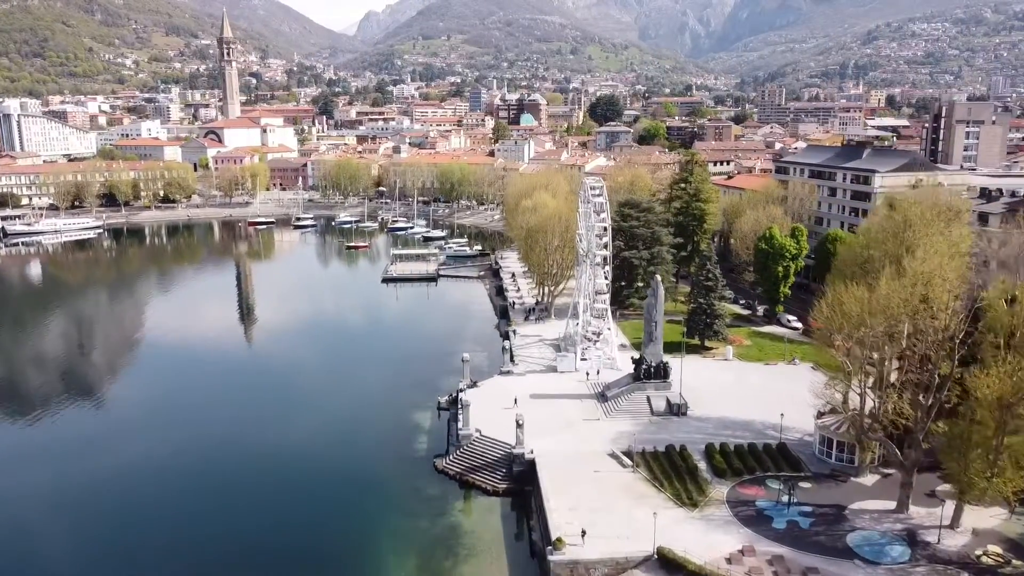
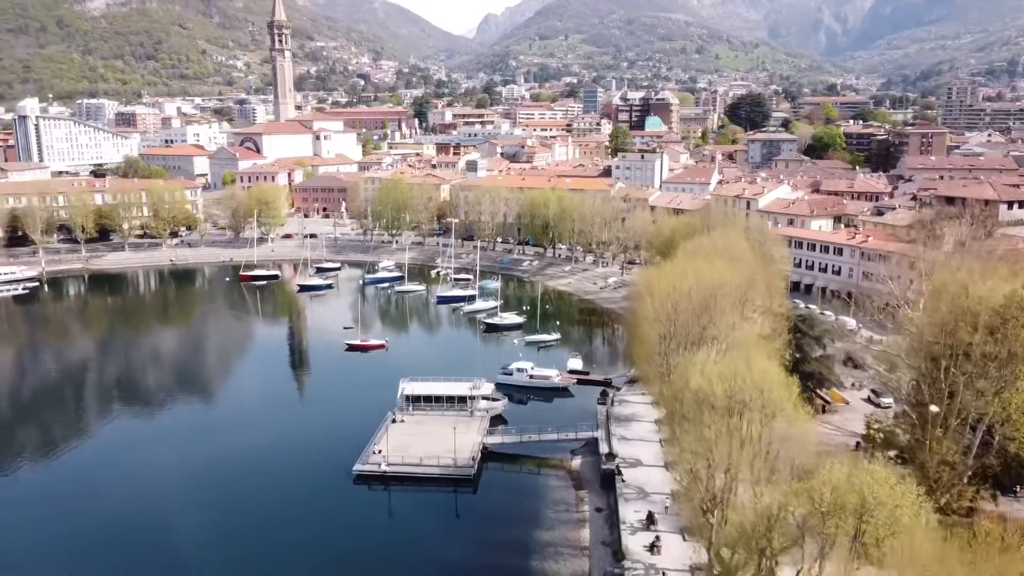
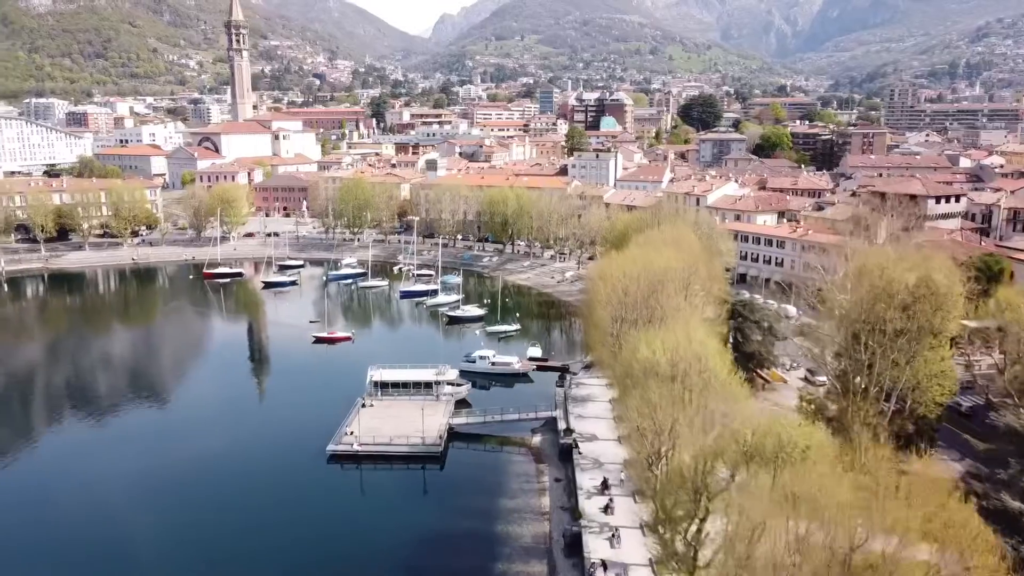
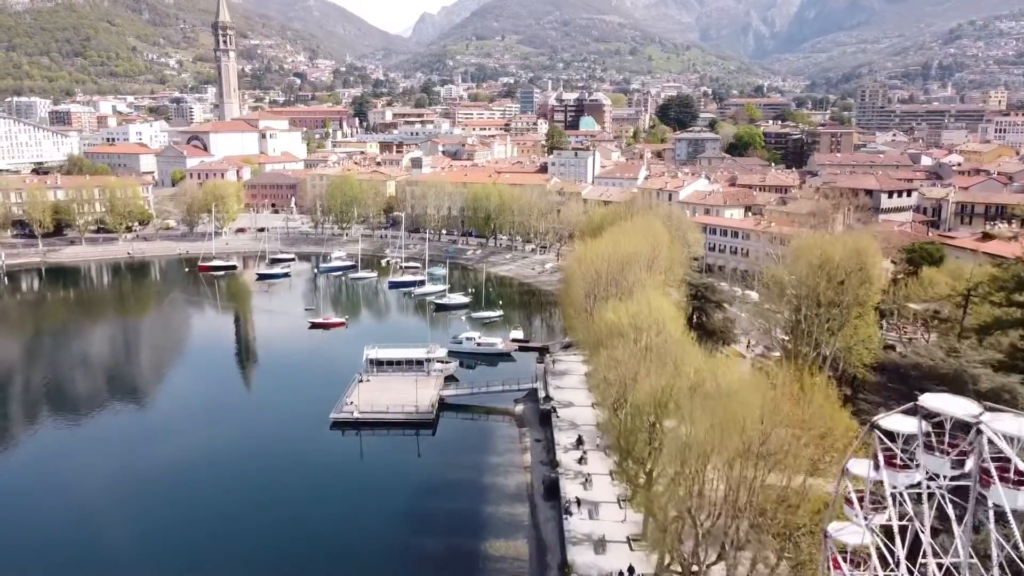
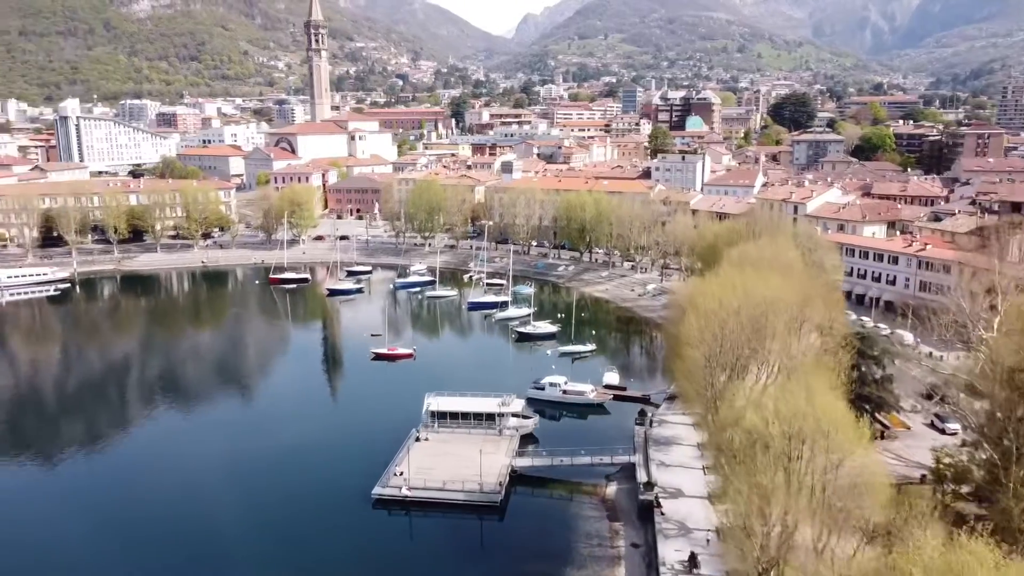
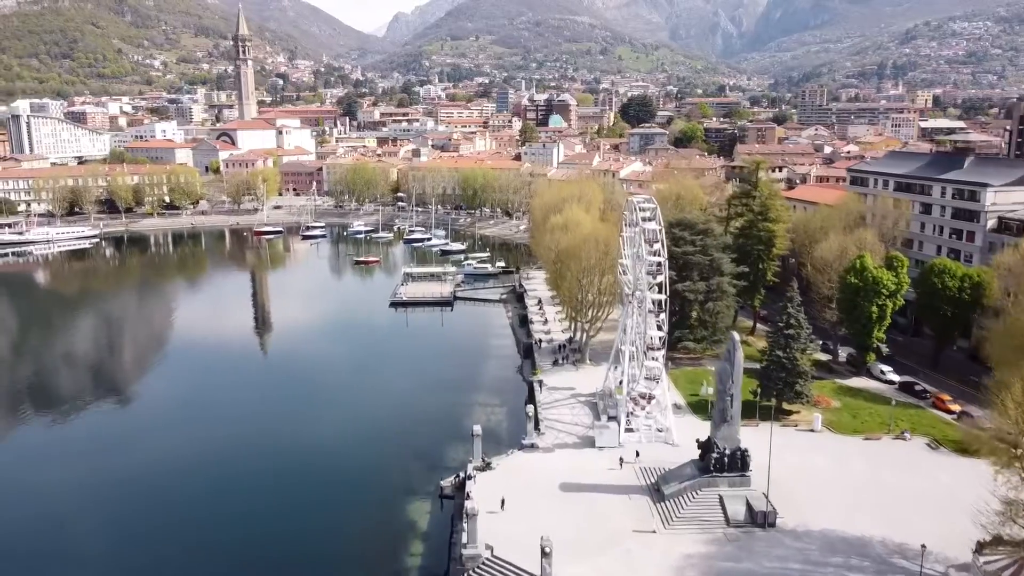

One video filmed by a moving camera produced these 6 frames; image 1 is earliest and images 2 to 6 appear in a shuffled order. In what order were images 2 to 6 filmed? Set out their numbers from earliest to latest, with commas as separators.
6, 4, 3, 2, 5
